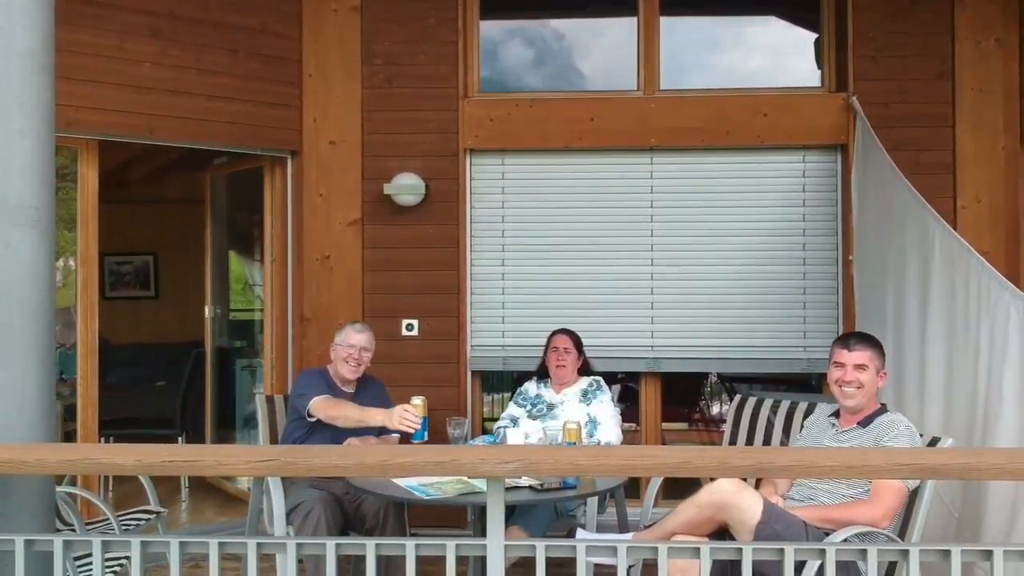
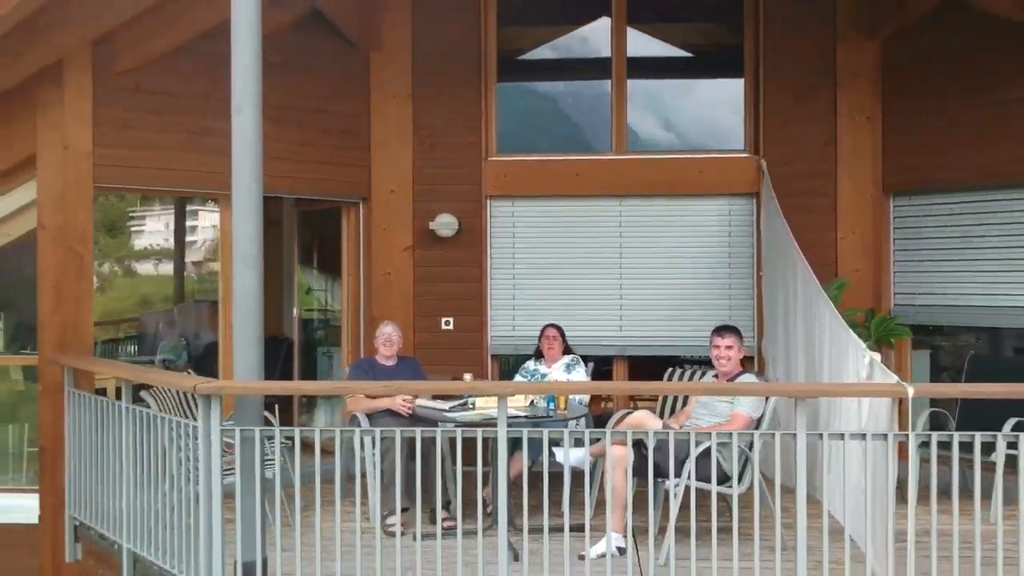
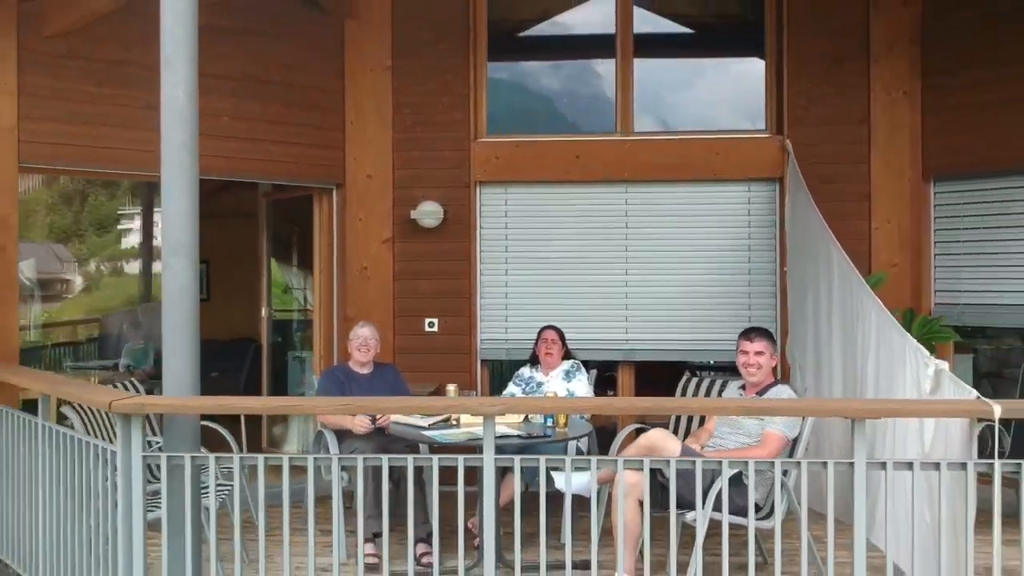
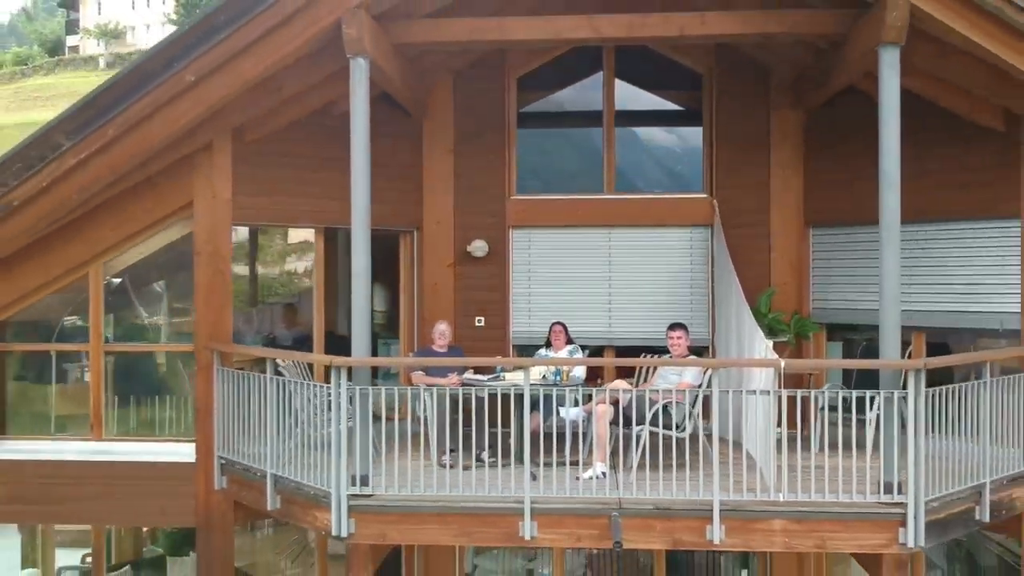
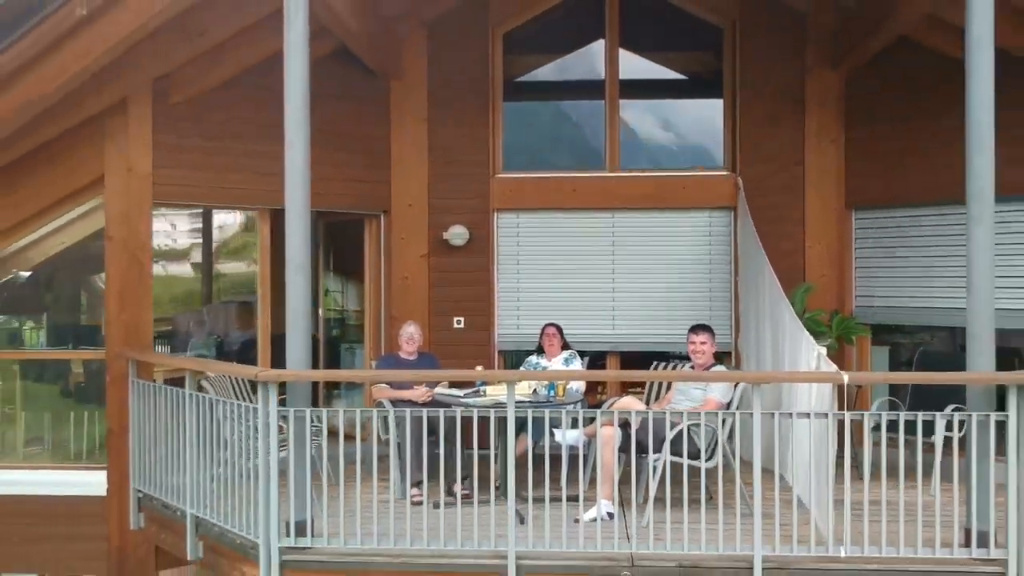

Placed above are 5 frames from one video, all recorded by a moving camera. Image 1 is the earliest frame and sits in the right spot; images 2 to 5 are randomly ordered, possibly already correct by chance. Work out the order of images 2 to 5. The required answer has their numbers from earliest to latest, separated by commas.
3, 2, 5, 4
